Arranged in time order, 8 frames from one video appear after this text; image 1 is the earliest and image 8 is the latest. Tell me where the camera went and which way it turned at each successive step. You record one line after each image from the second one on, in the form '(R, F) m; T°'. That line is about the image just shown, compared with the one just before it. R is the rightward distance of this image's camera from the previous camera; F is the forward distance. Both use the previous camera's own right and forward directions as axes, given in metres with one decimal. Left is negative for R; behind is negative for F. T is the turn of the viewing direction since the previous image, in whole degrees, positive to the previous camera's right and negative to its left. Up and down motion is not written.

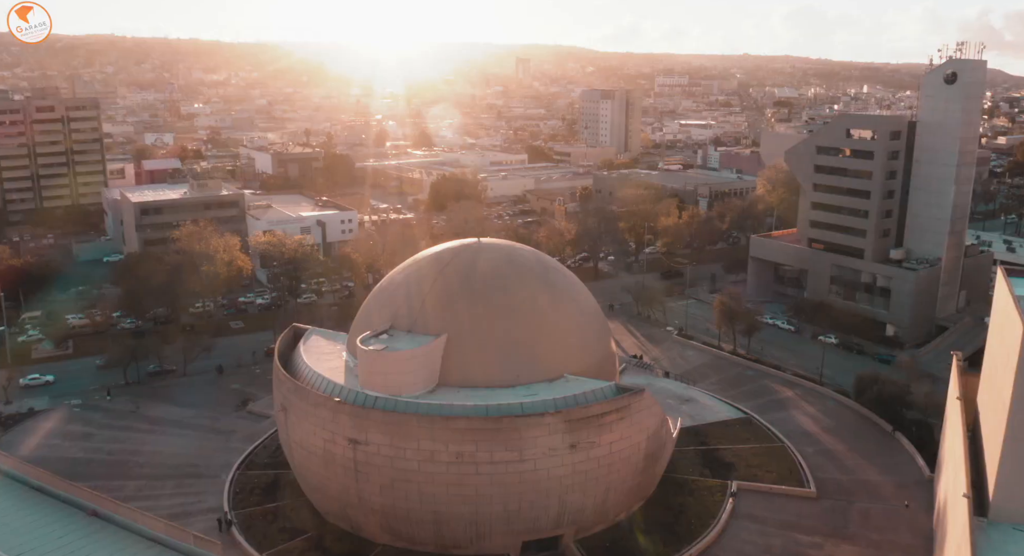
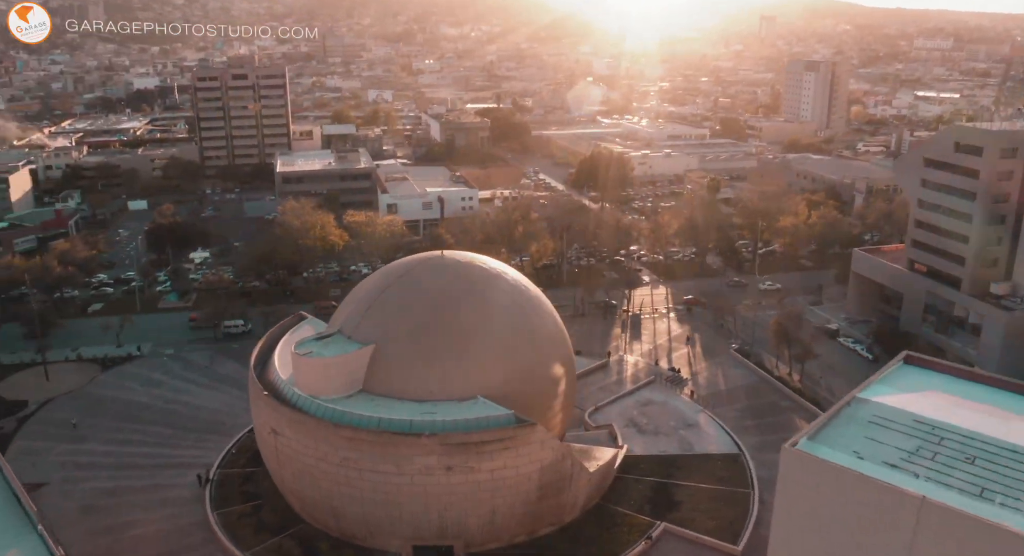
(+8.5, +0.7) m; -16°
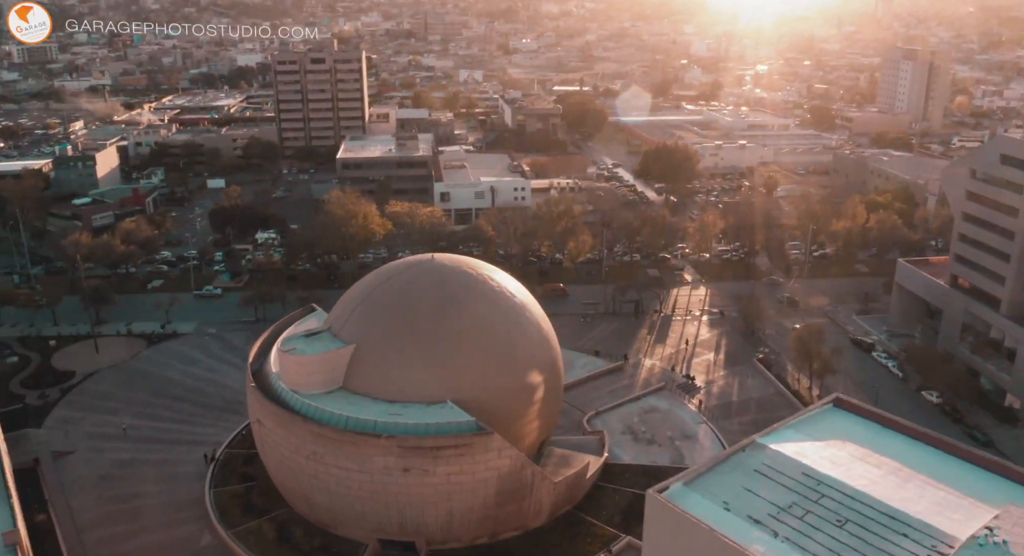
(+3.6, -0.1) m; -7°
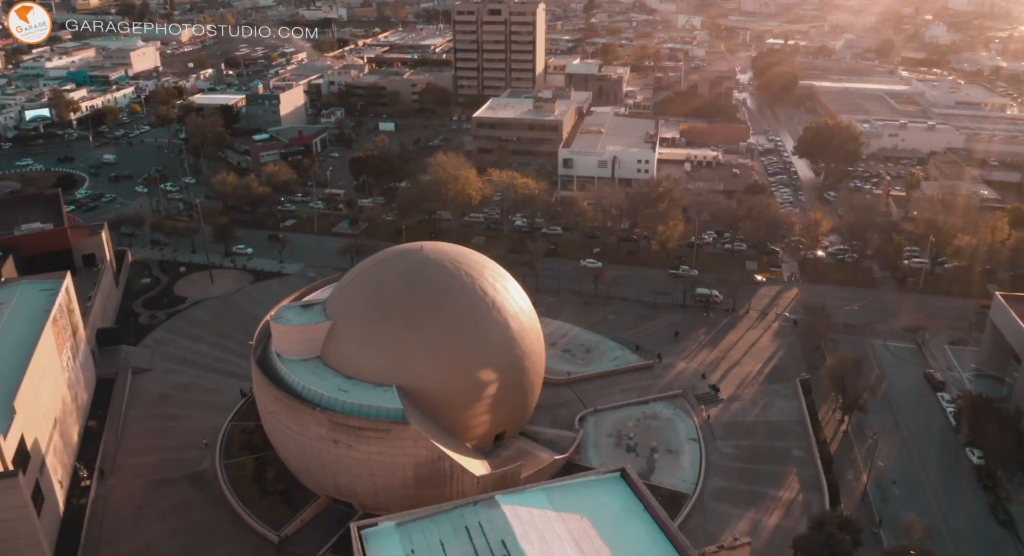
(+8.4, +0.4) m; -16°
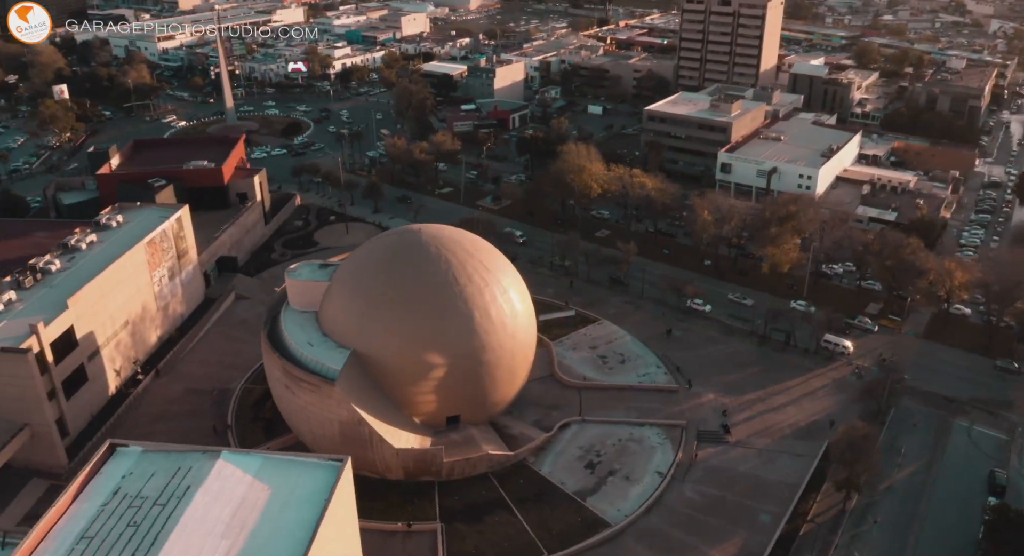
(+10.6, +1.4) m; -20°
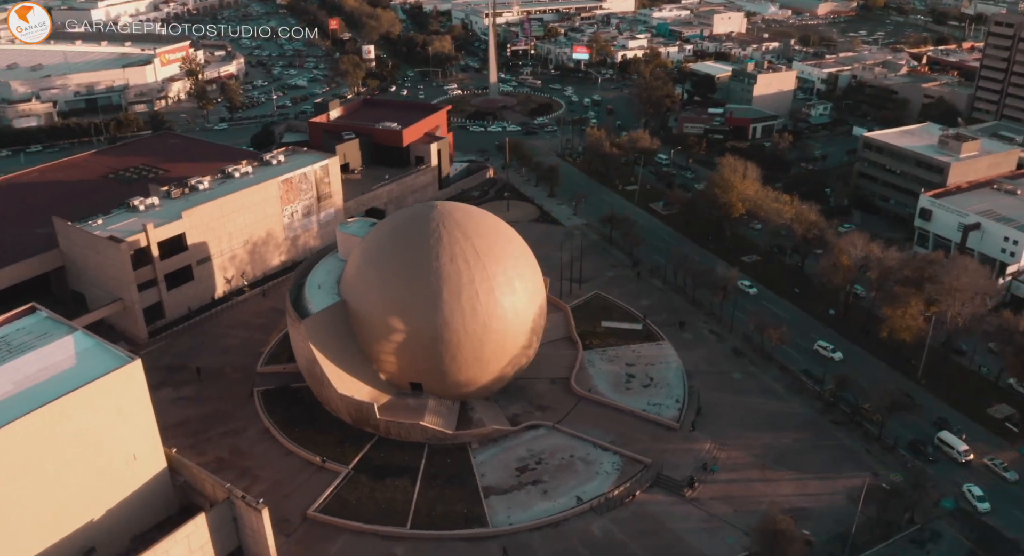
(+13.0, +2.5) m; -24°
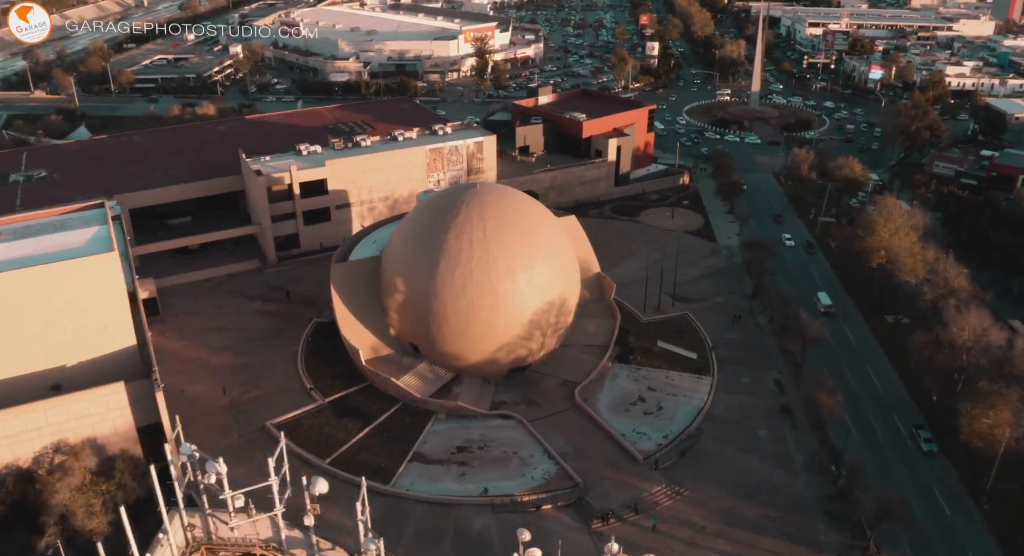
(+13.0, +2.5) m; -25°
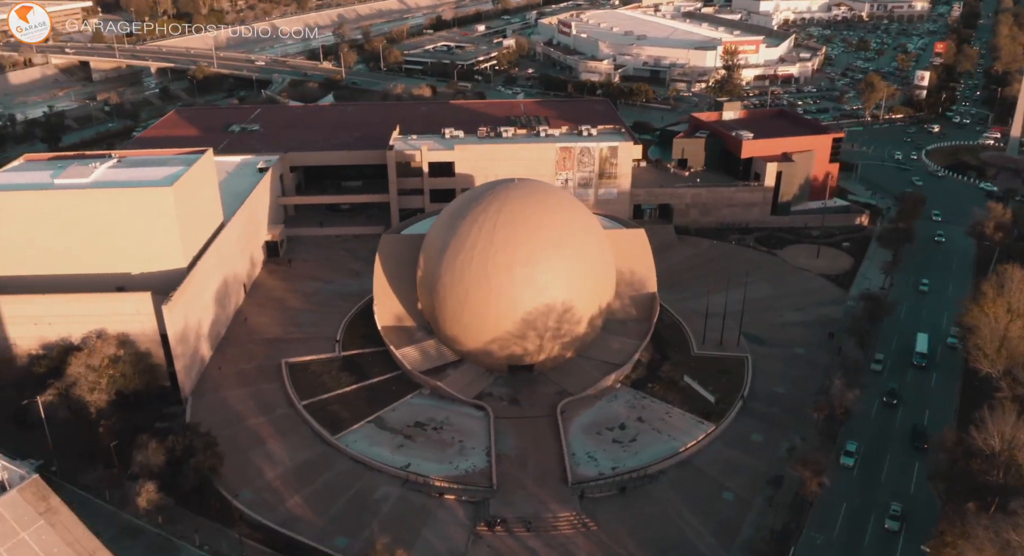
(+12.0, +2.3) m; -22°
